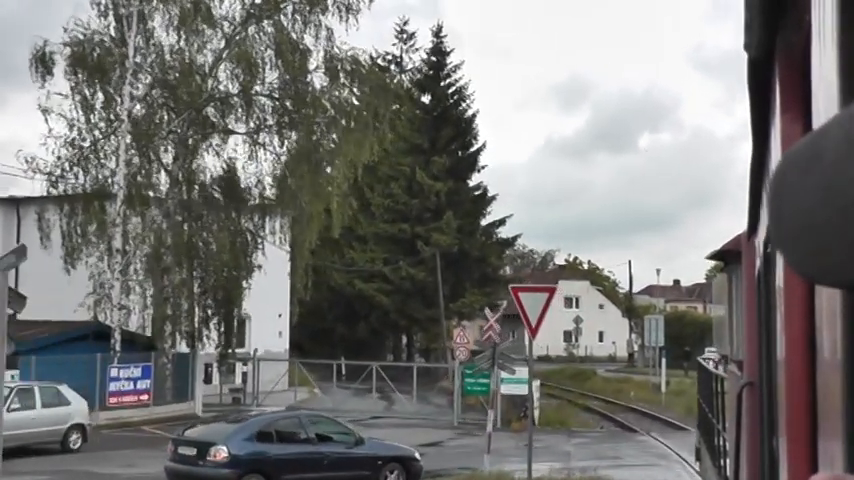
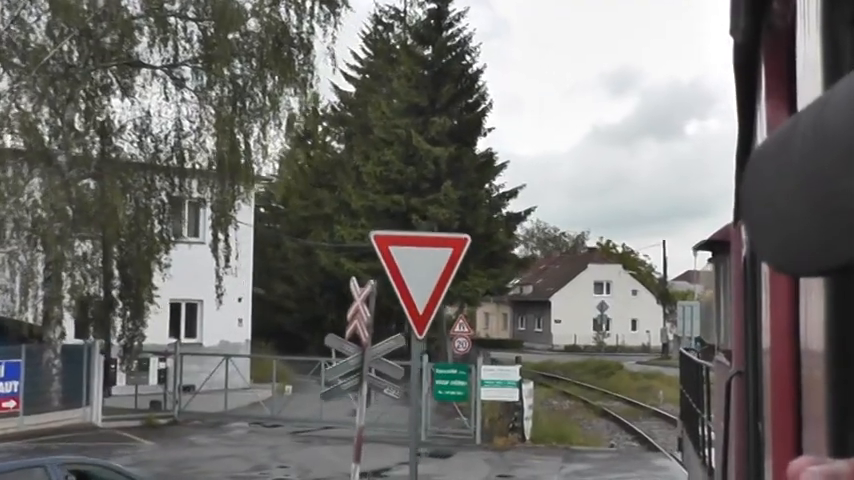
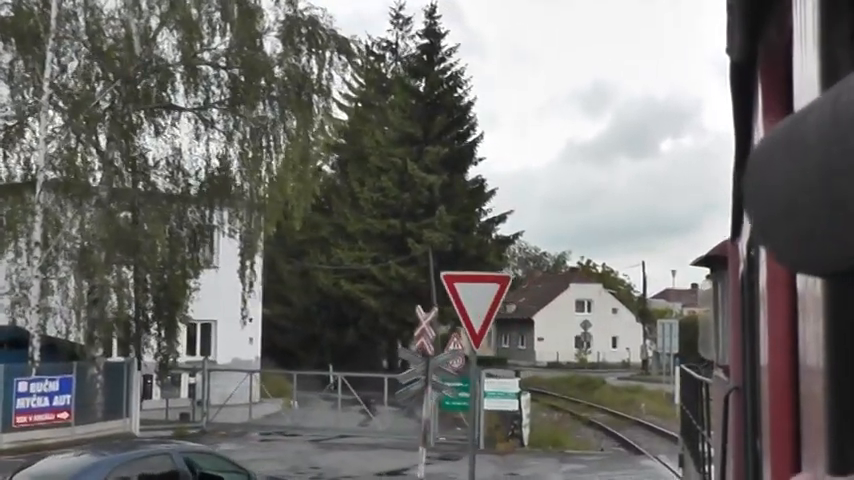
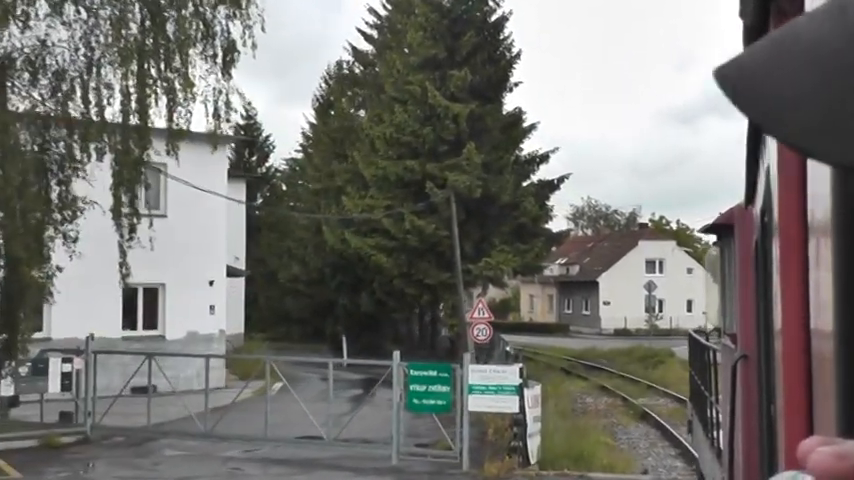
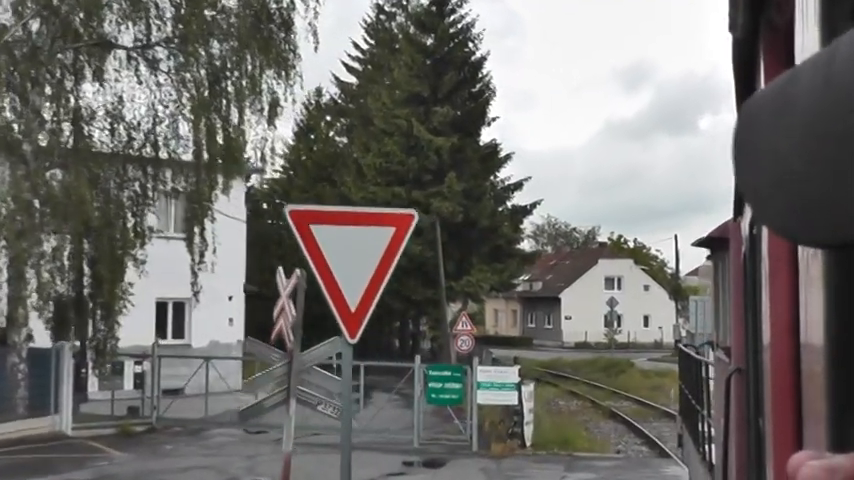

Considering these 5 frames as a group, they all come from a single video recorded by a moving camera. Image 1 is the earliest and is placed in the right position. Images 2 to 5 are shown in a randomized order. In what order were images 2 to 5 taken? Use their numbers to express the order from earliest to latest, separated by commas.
3, 2, 5, 4
